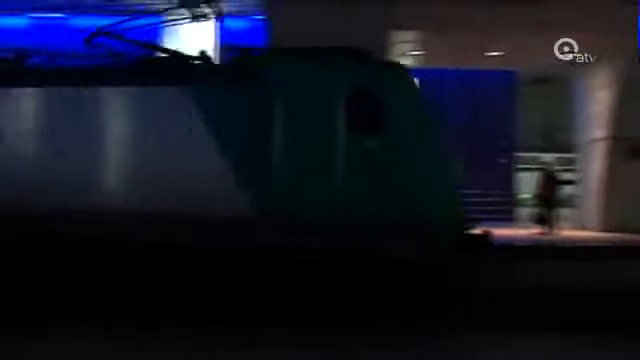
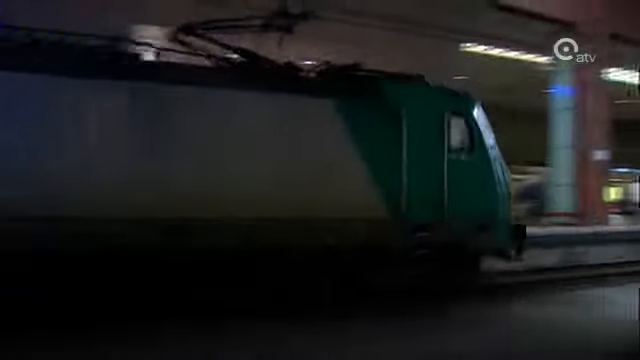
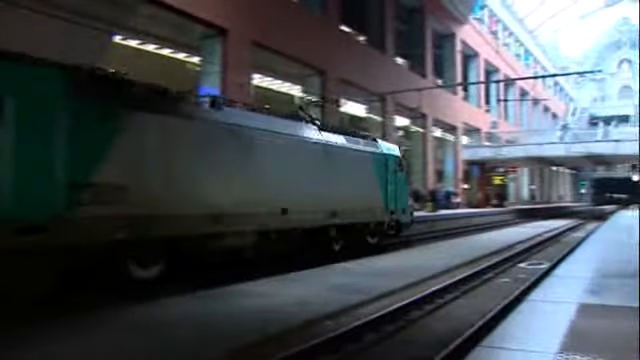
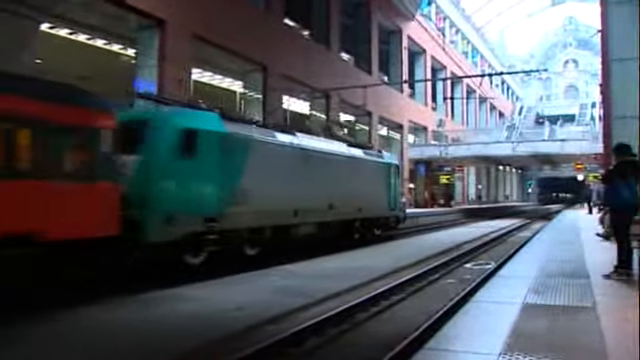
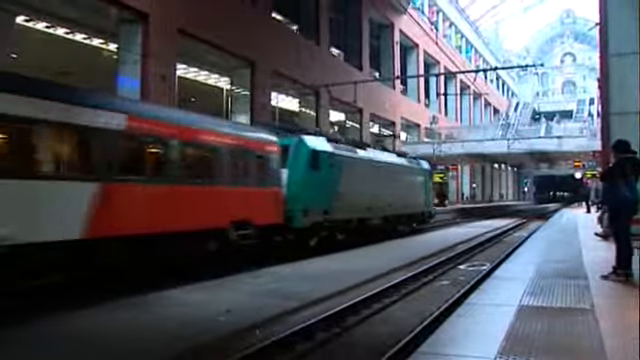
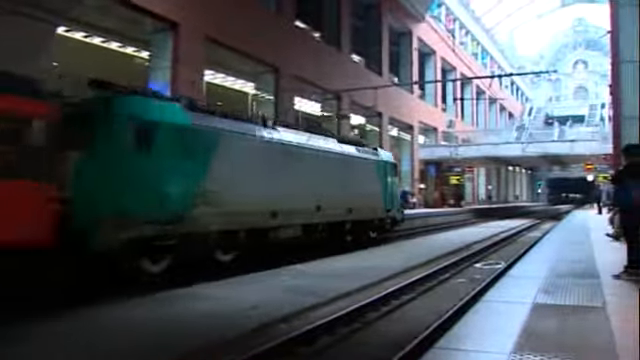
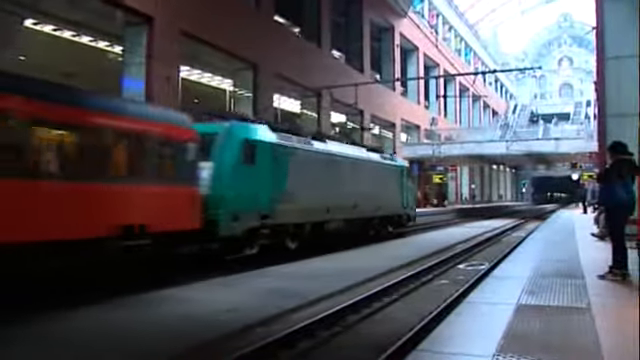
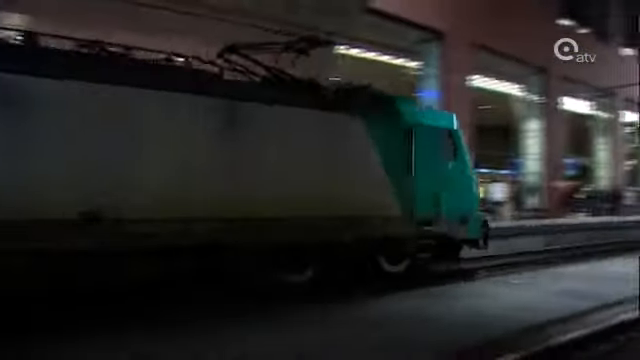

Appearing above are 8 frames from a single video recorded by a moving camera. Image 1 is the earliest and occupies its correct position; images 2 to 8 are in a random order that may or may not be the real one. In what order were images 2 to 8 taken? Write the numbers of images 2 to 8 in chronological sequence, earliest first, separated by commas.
2, 8, 3, 6, 4, 7, 5
